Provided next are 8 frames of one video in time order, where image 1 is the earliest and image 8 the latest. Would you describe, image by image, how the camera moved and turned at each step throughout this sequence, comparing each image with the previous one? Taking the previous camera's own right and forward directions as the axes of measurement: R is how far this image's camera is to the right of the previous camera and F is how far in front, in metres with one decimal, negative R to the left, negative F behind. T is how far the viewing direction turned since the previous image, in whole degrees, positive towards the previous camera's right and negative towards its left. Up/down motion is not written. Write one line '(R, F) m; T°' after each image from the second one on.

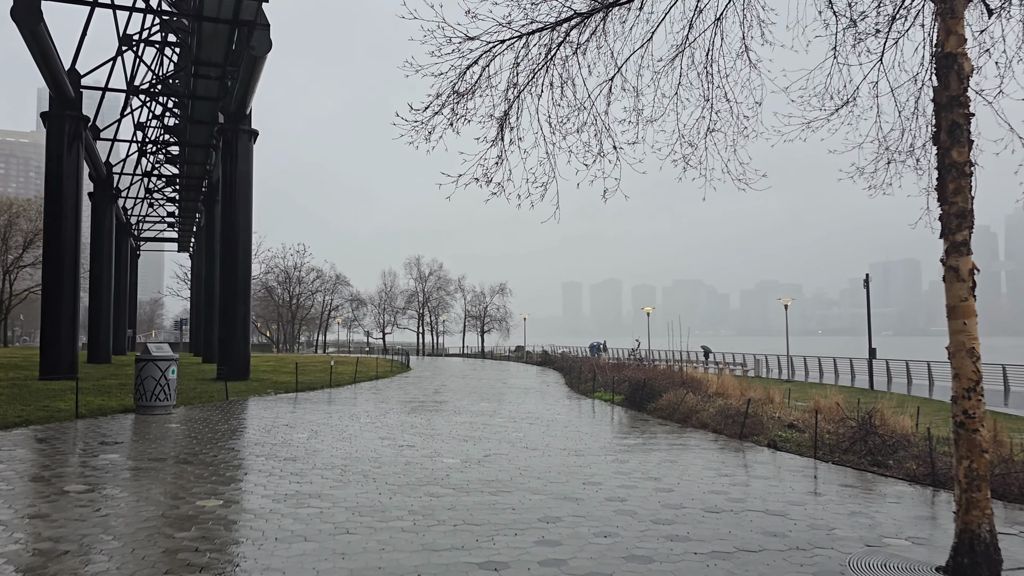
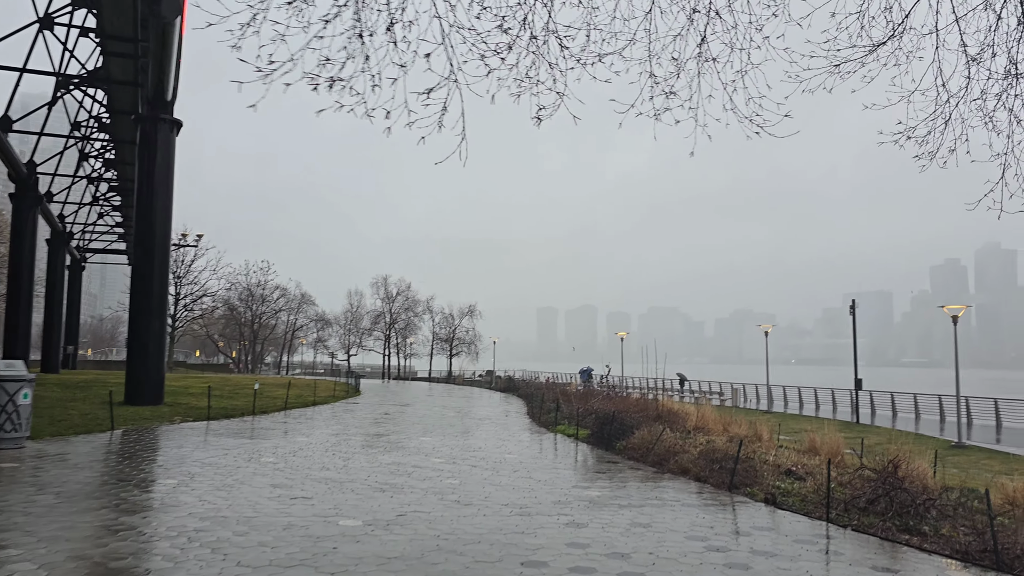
(+0.5, +2.4) m; +2°
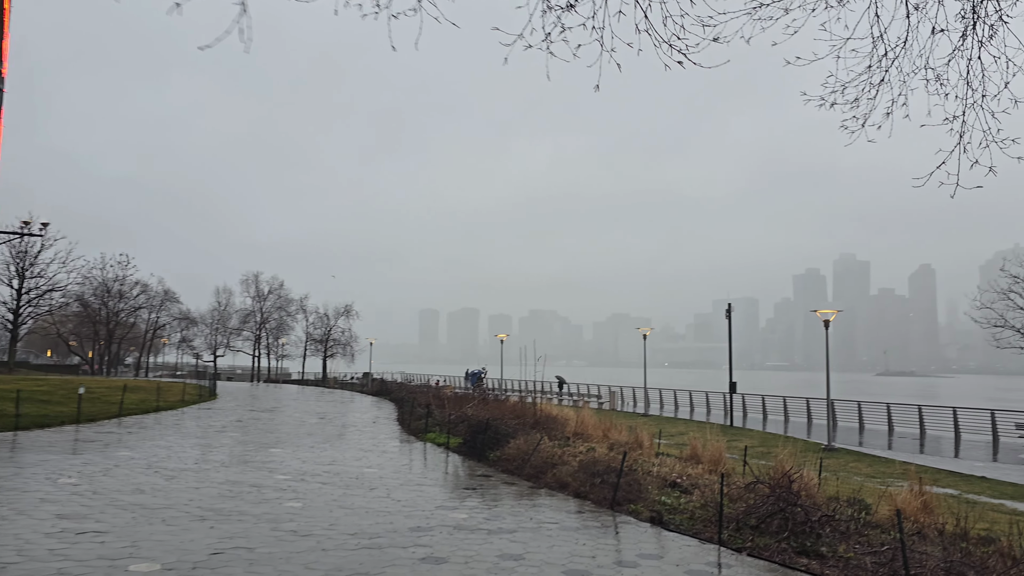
(+0.2, +1.3) m; +8°
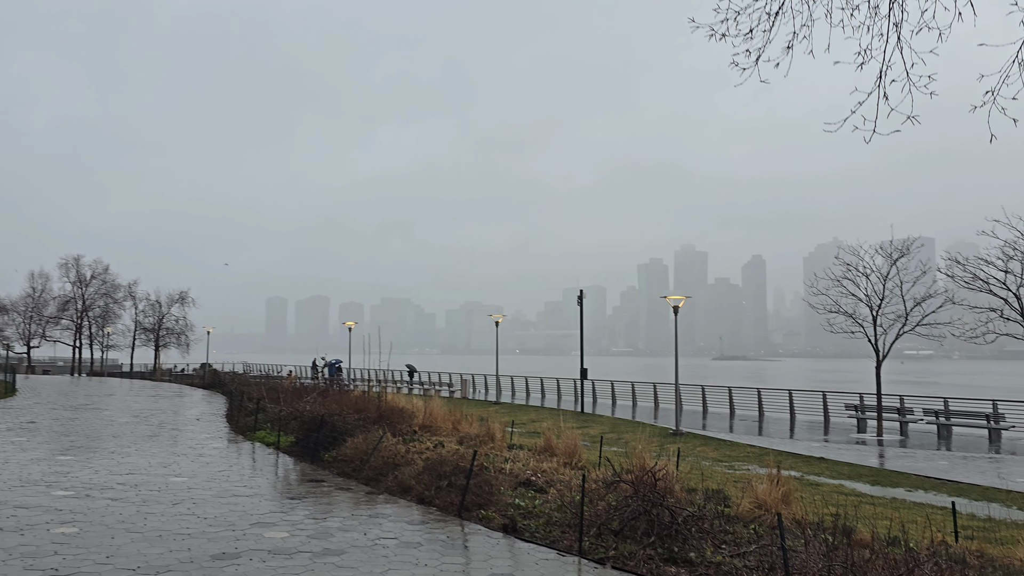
(+0.2, +1.1) m; +10°
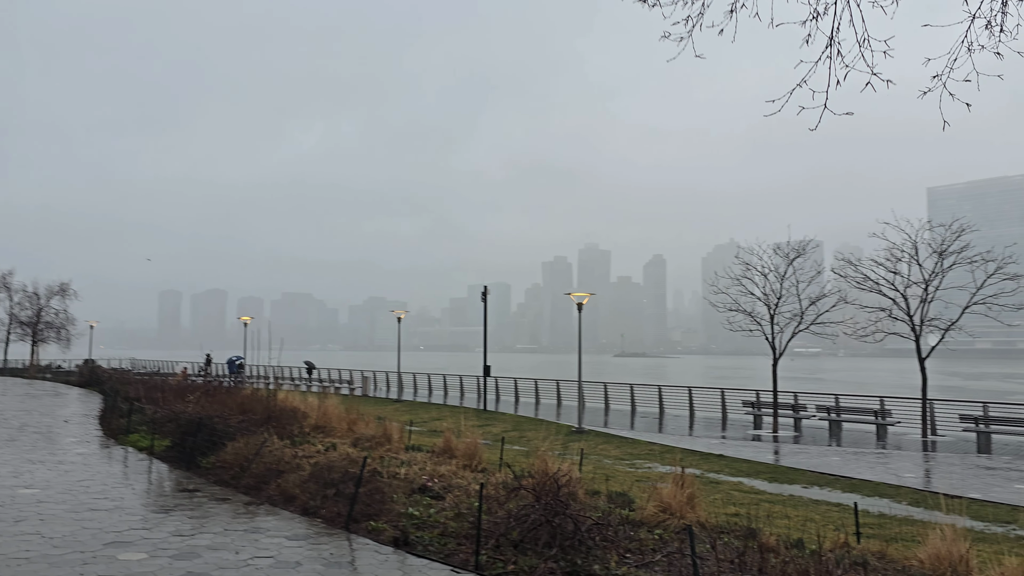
(+0.1, +0.6) m; +6°
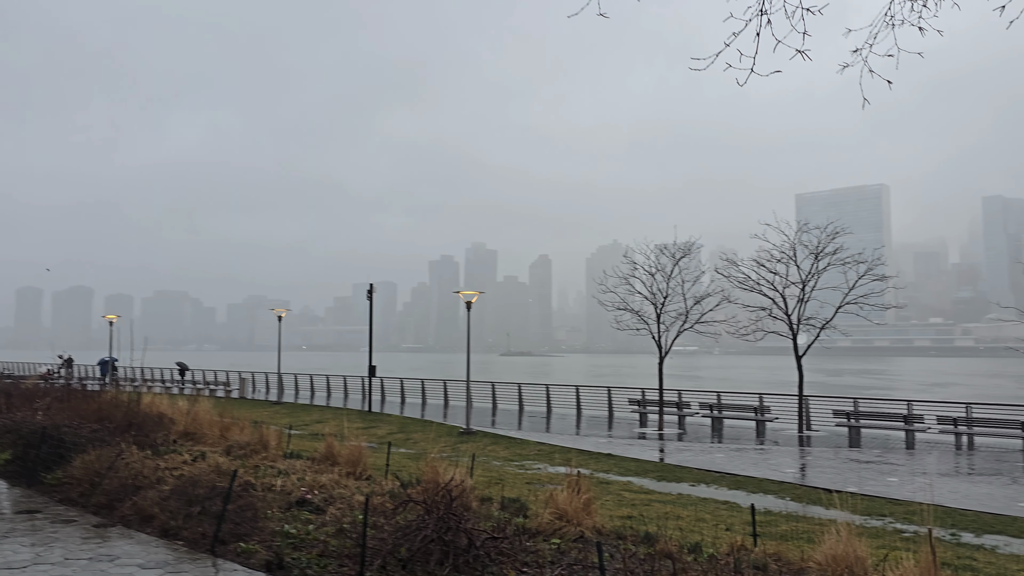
(0.0, +0.6) m; +8°
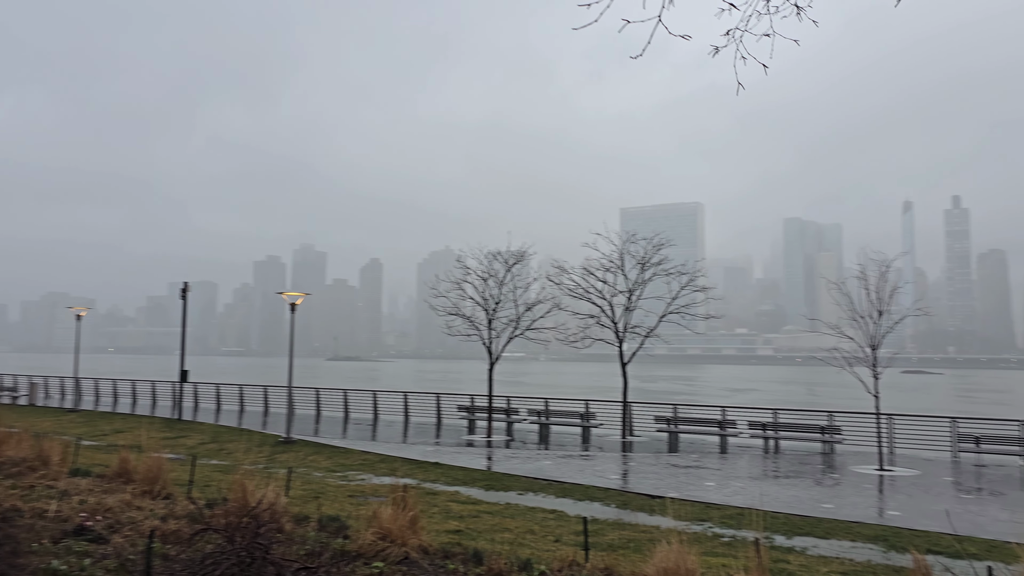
(0.0, +0.6) m; +12°
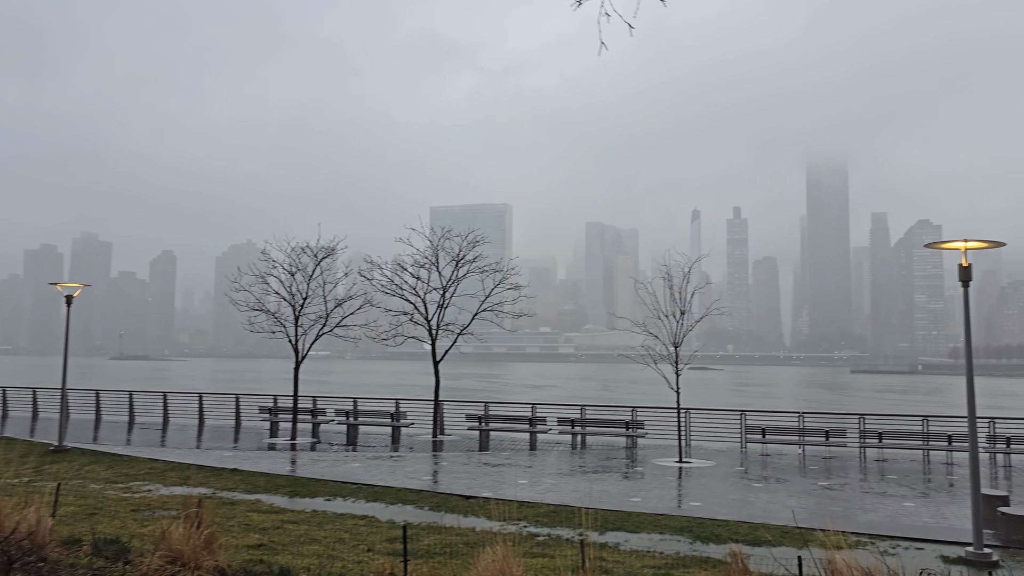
(-0.1, +0.5) m; +13°
